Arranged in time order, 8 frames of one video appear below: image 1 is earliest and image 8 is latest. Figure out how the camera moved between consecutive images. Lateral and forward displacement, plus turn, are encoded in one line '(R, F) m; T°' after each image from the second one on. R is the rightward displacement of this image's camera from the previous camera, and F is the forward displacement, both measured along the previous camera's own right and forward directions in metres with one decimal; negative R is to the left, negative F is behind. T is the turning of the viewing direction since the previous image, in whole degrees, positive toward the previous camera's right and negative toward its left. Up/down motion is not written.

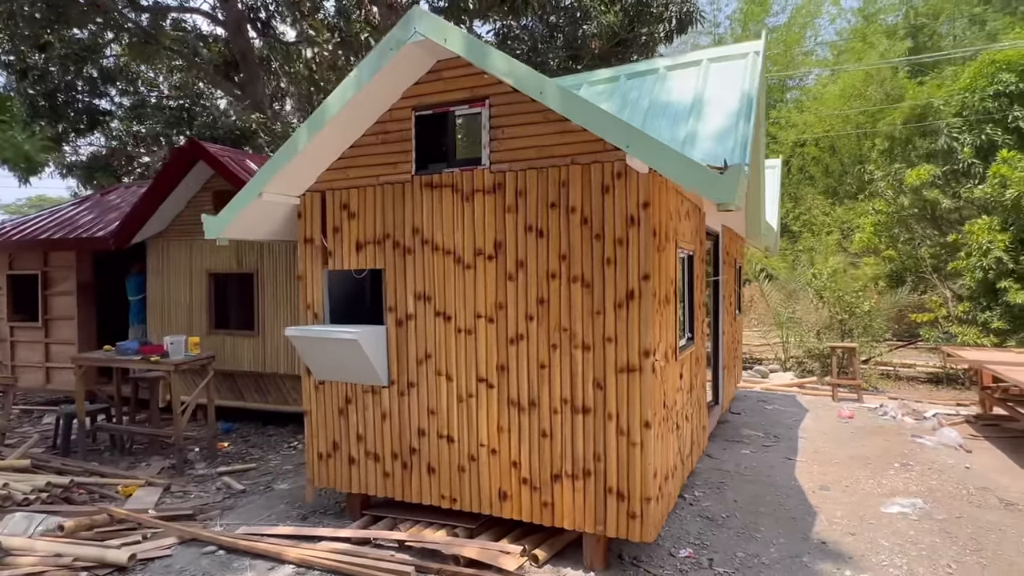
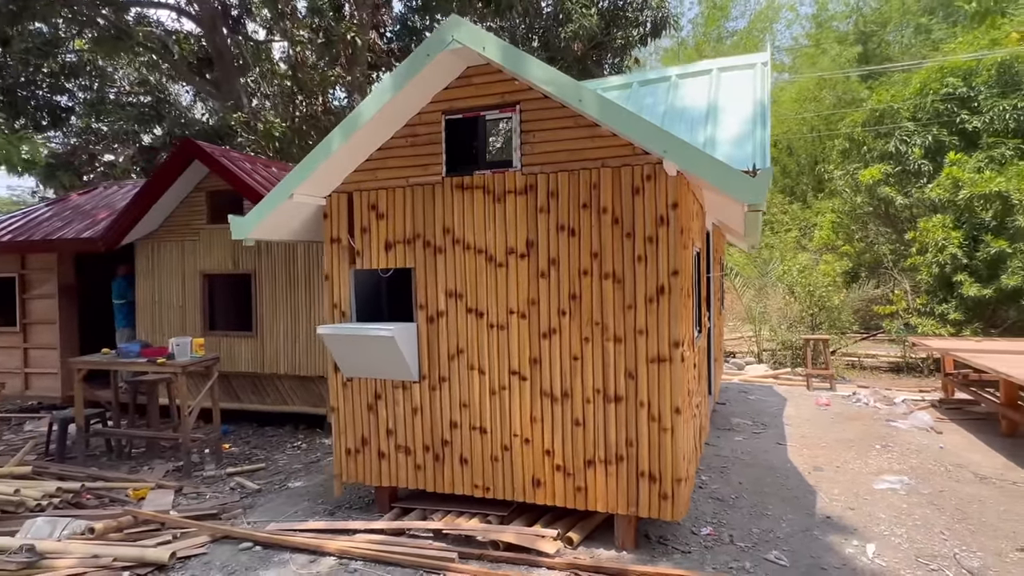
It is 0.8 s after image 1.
(-0.6, -0.2) m; +4°
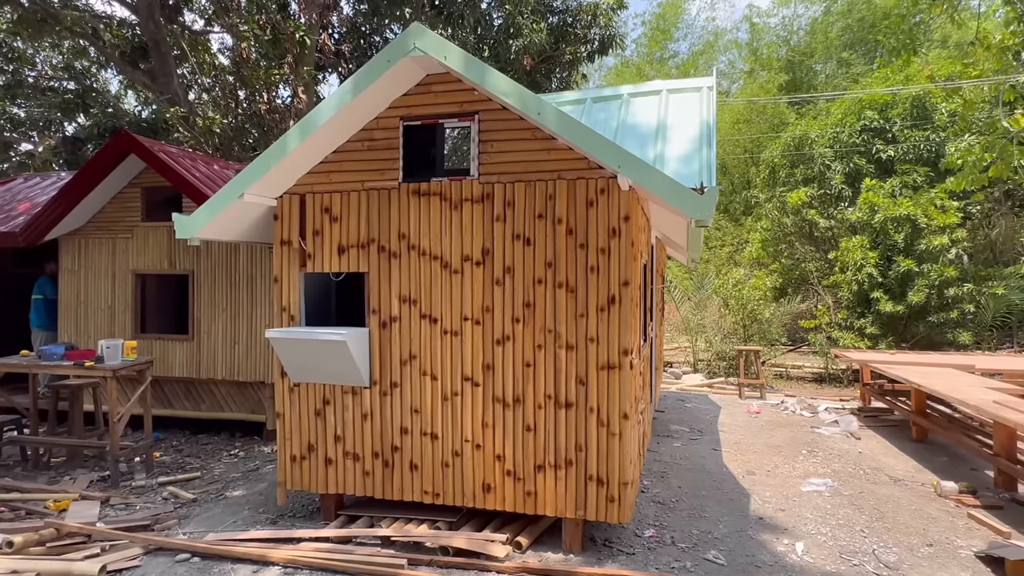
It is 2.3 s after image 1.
(-0.1, -0.1) m; +6°
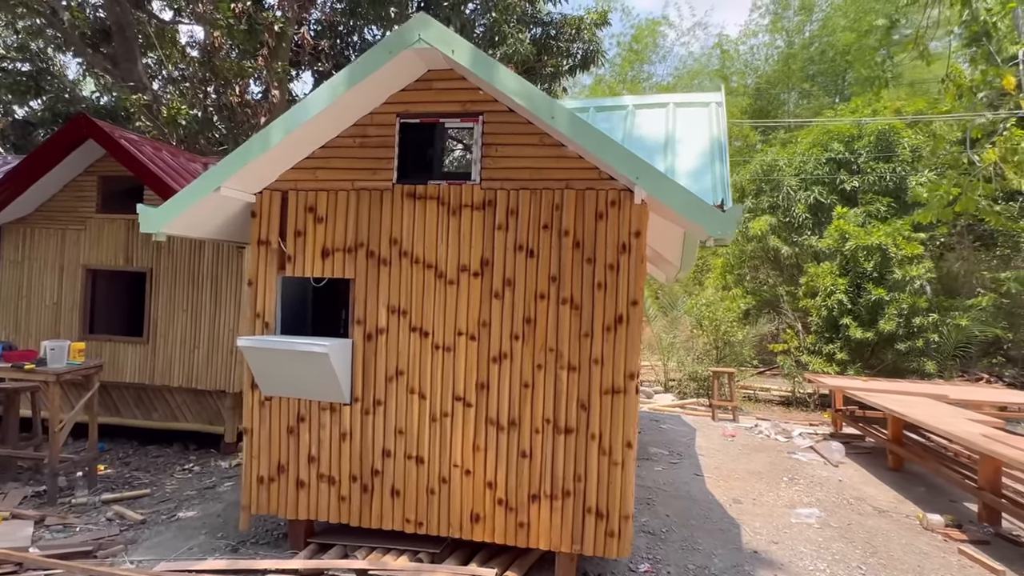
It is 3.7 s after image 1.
(-0.3, +0.3) m; +4°
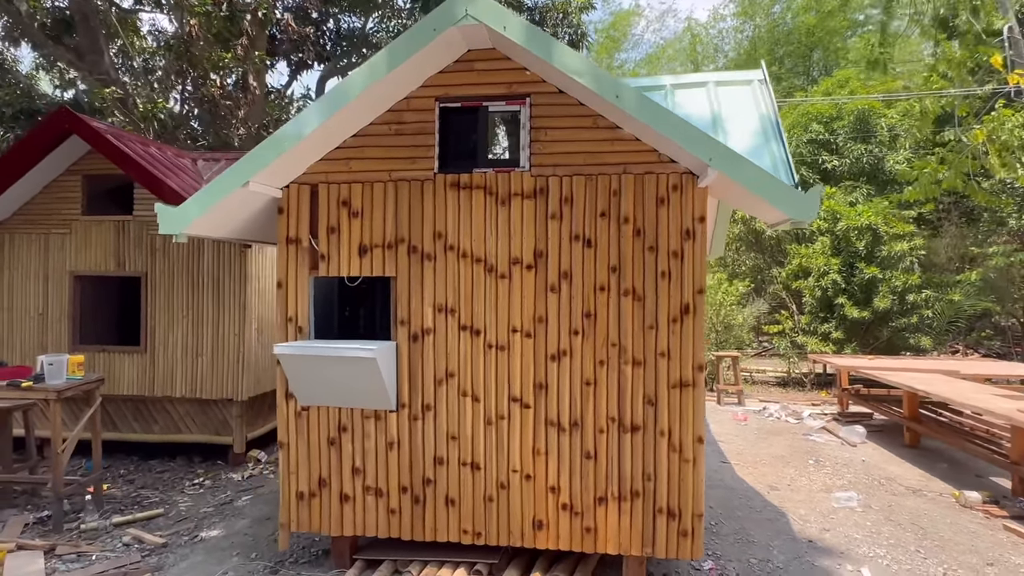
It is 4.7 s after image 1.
(-0.6, +0.3) m; +3°
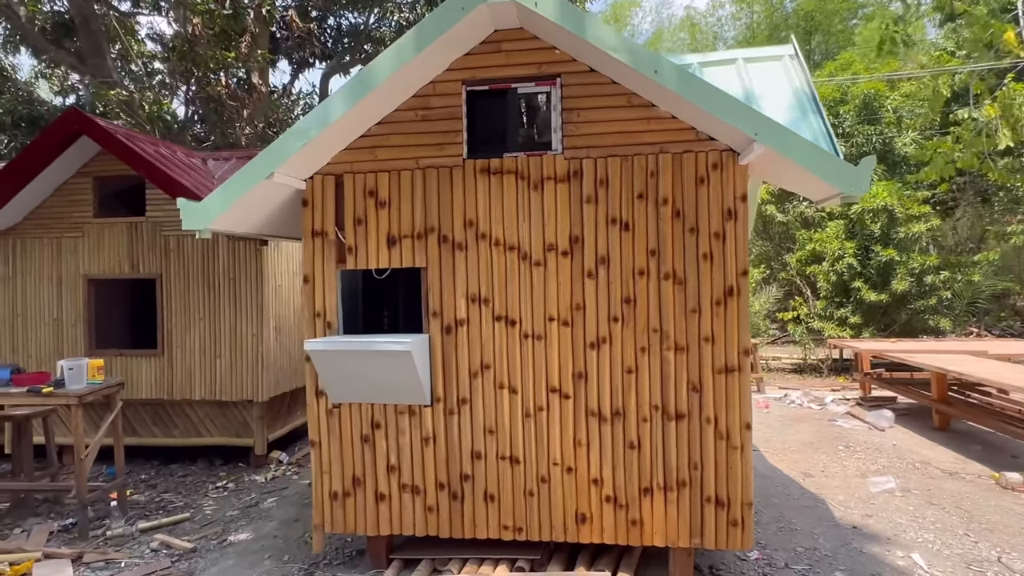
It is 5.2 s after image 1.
(-0.2, +0.1) m; 0°
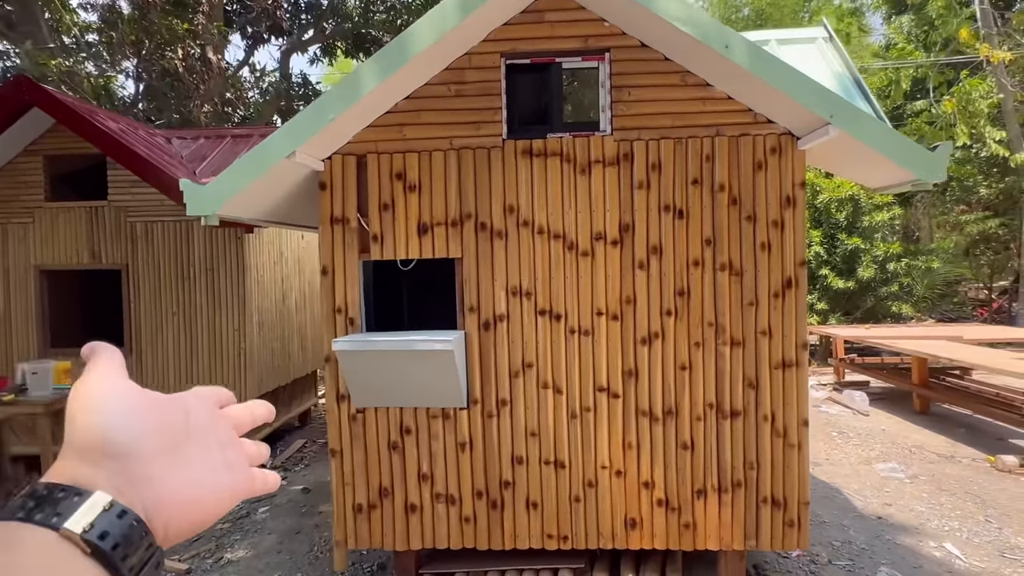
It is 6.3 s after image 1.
(-0.6, +0.4) m; +5°
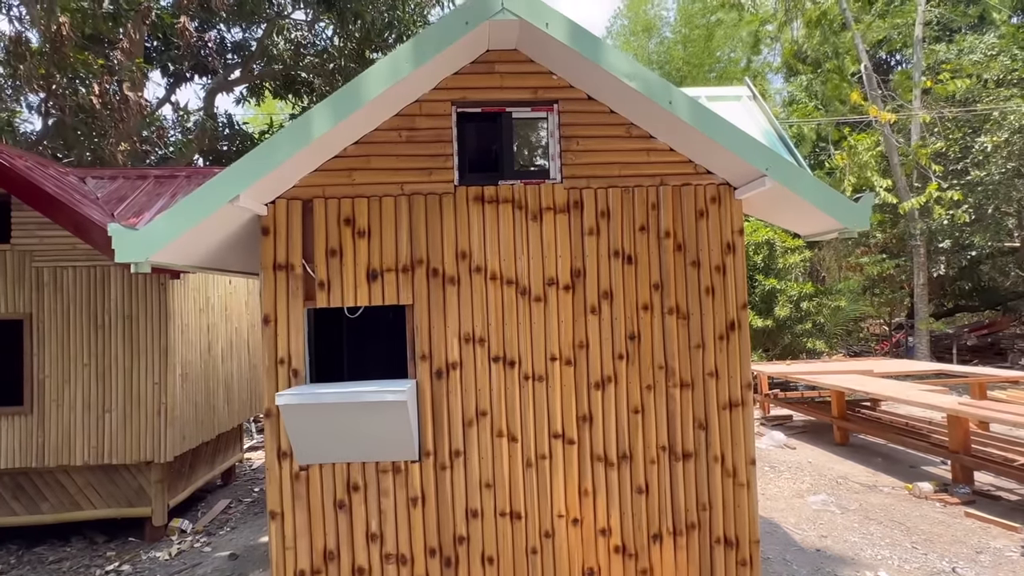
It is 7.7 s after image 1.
(-0.2, 0.0) m; +7°
